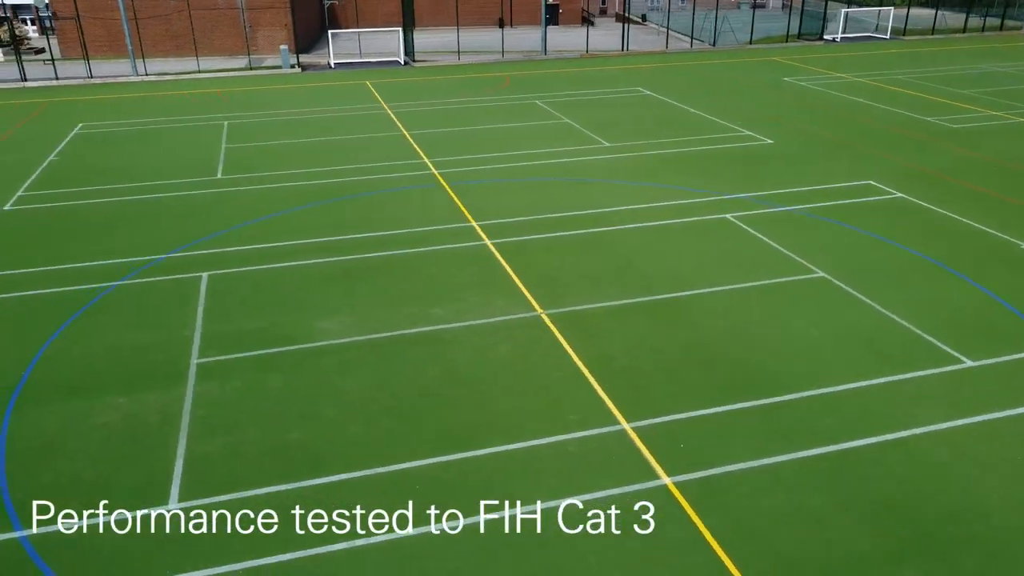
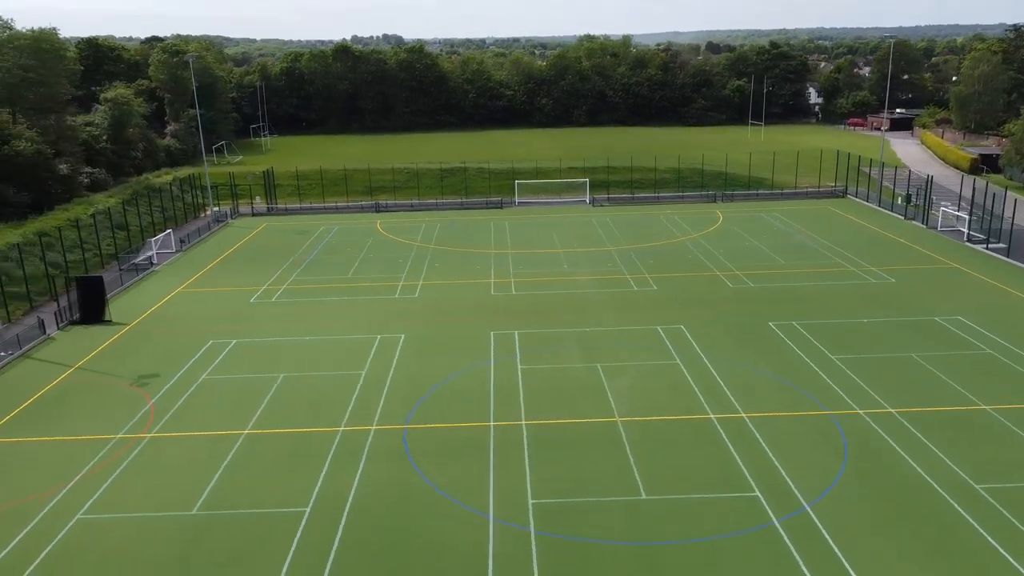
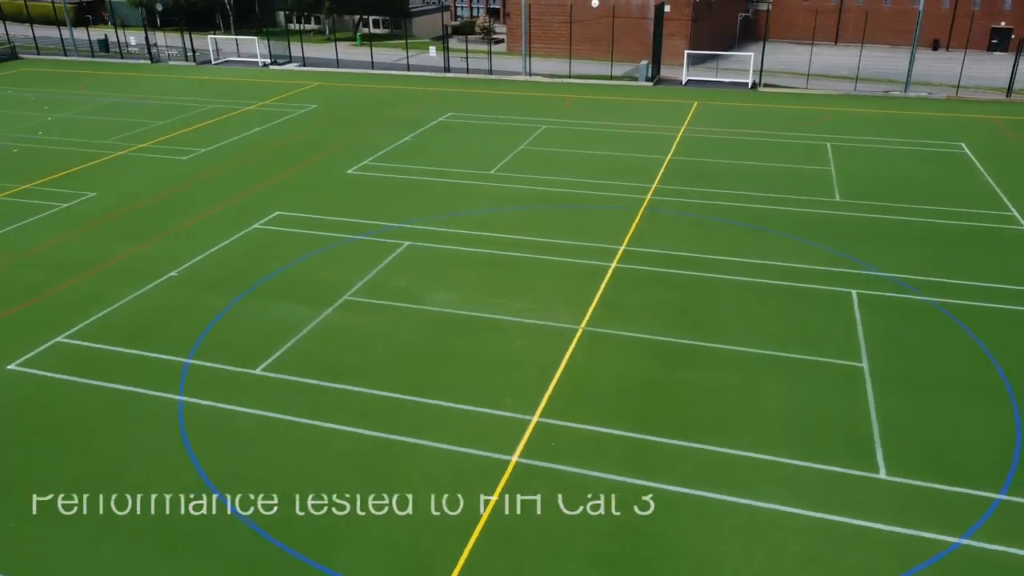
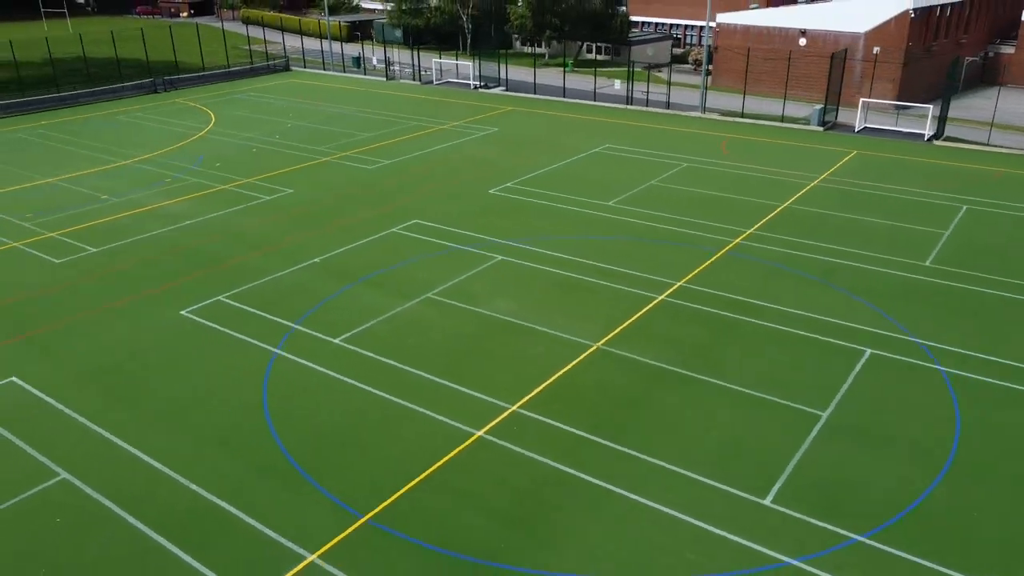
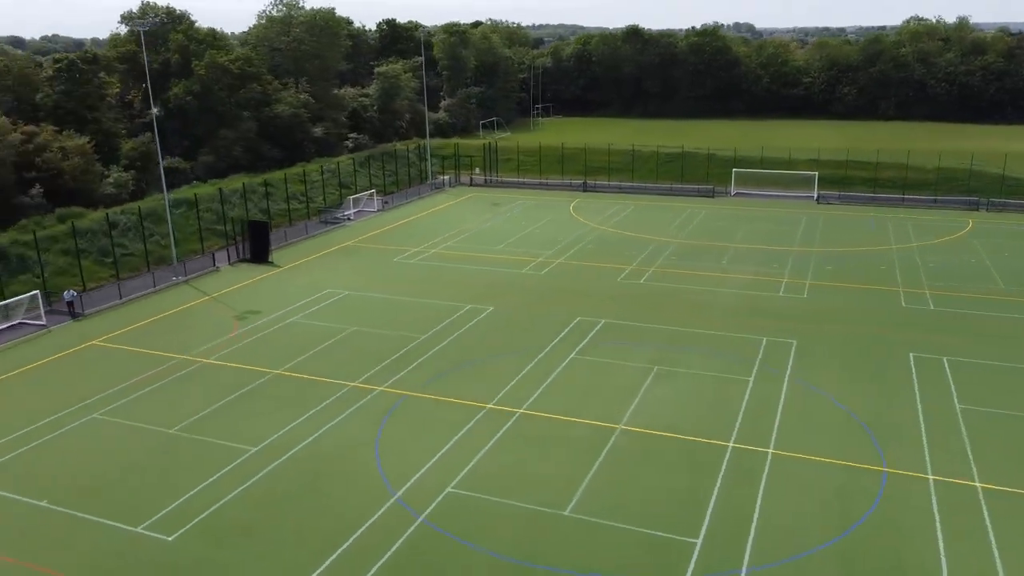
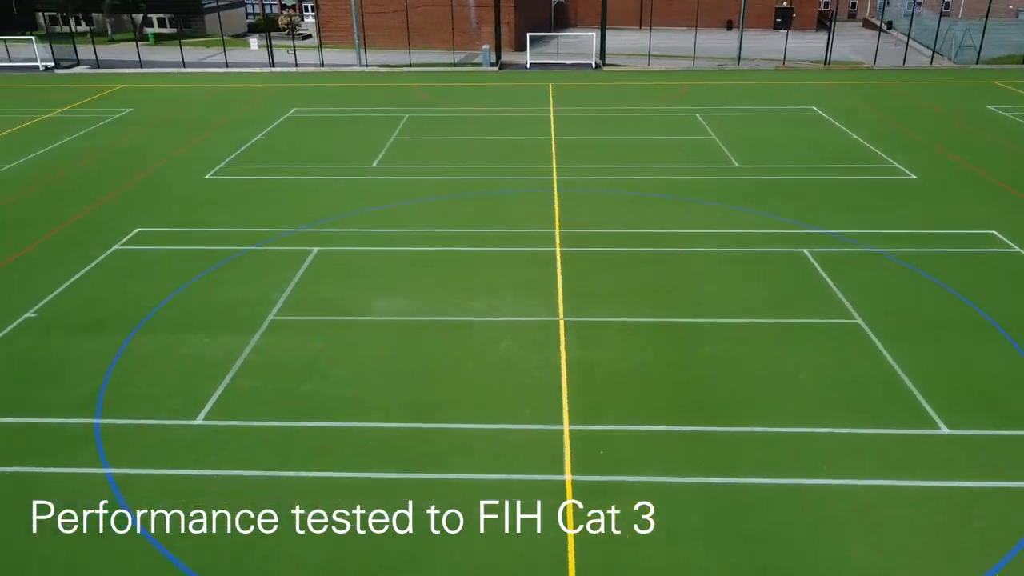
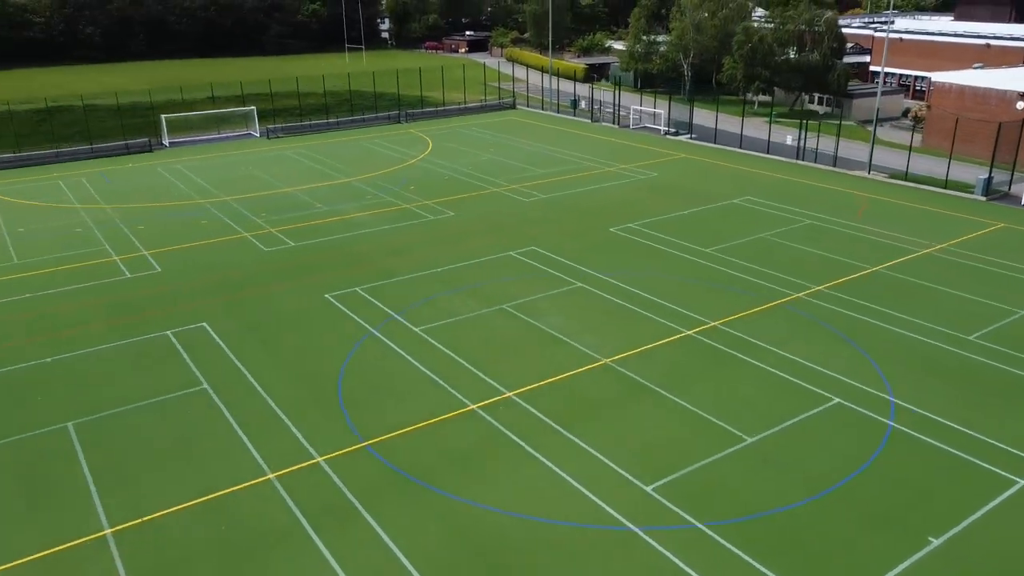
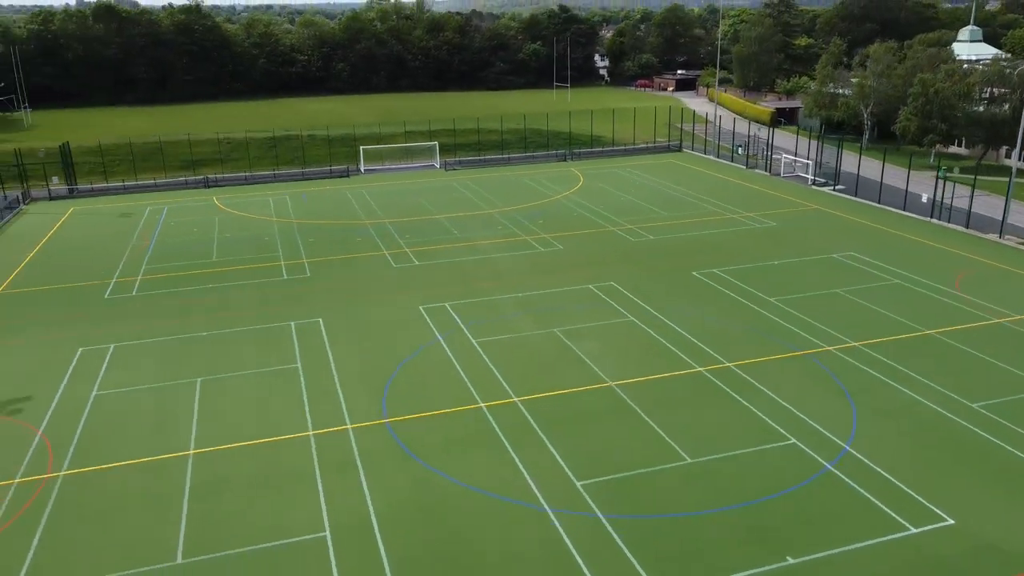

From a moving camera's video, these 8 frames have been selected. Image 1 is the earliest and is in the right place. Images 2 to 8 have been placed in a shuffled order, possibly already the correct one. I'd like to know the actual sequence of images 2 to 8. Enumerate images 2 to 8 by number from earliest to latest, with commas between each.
6, 3, 4, 7, 8, 2, 5
